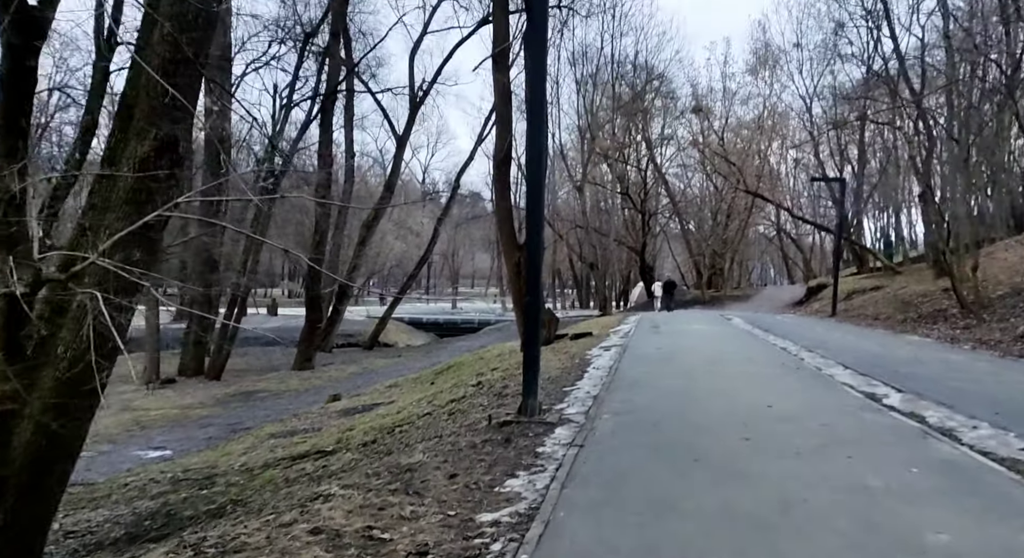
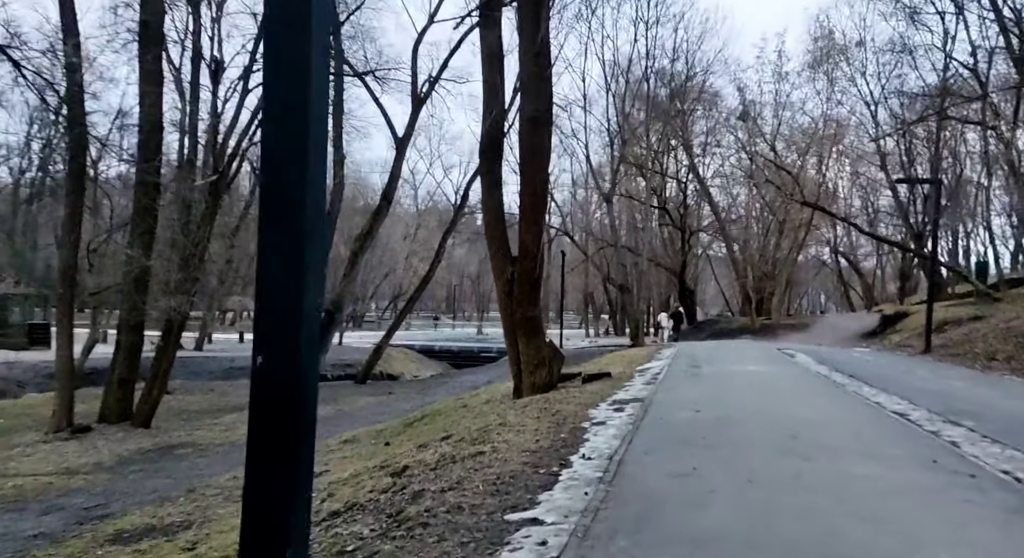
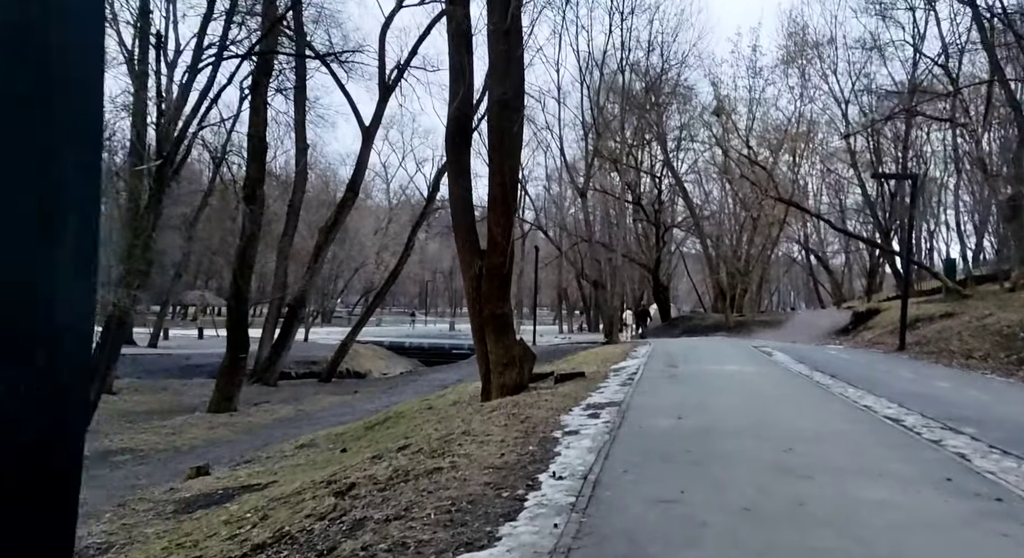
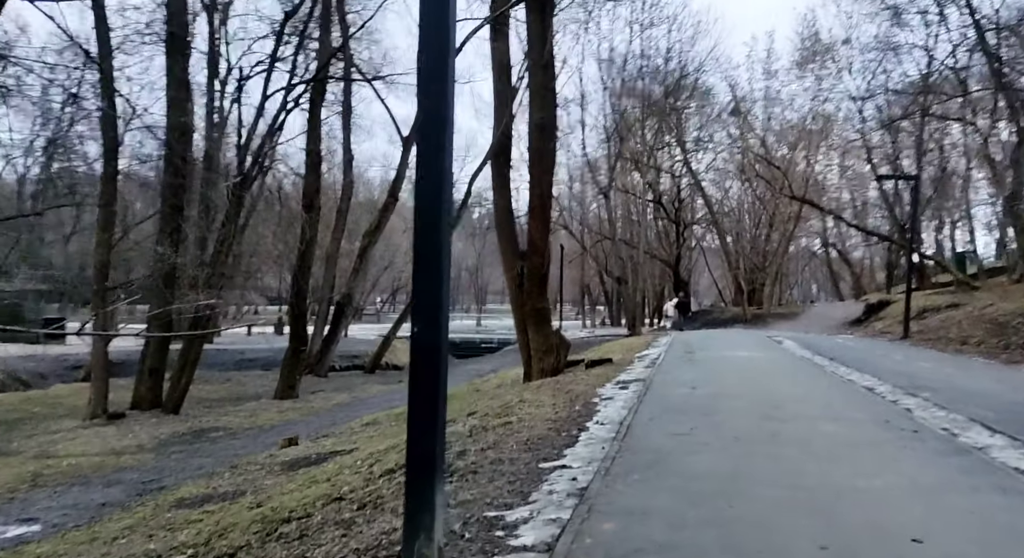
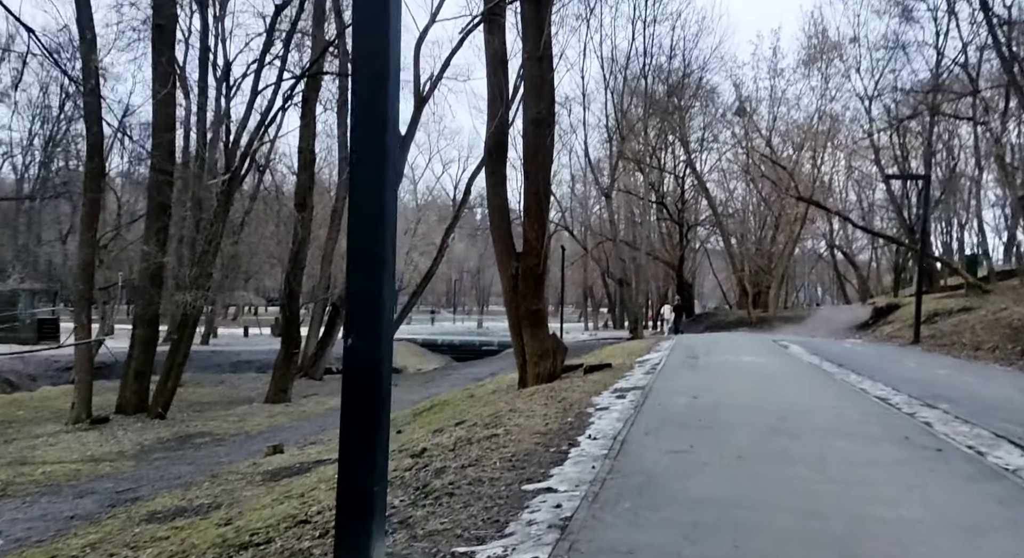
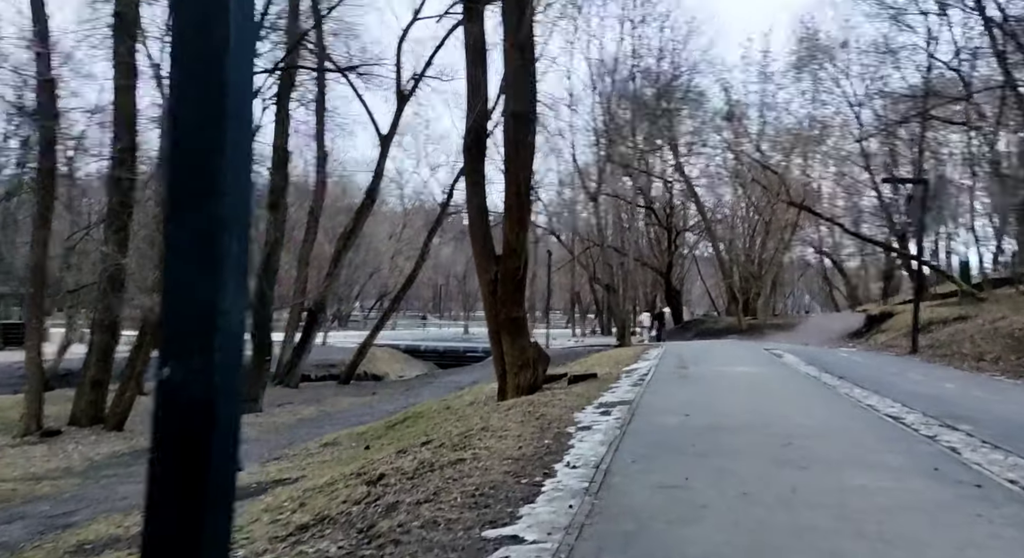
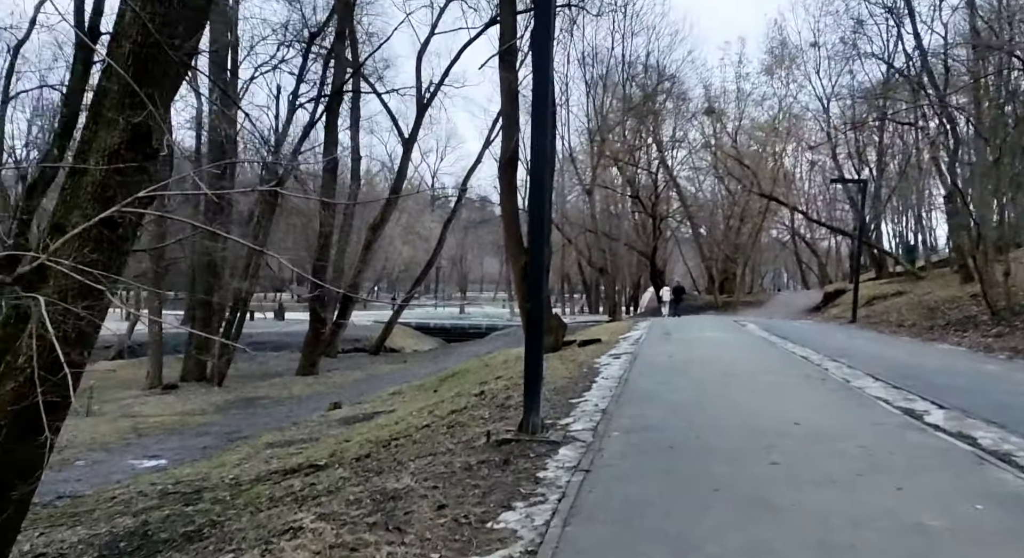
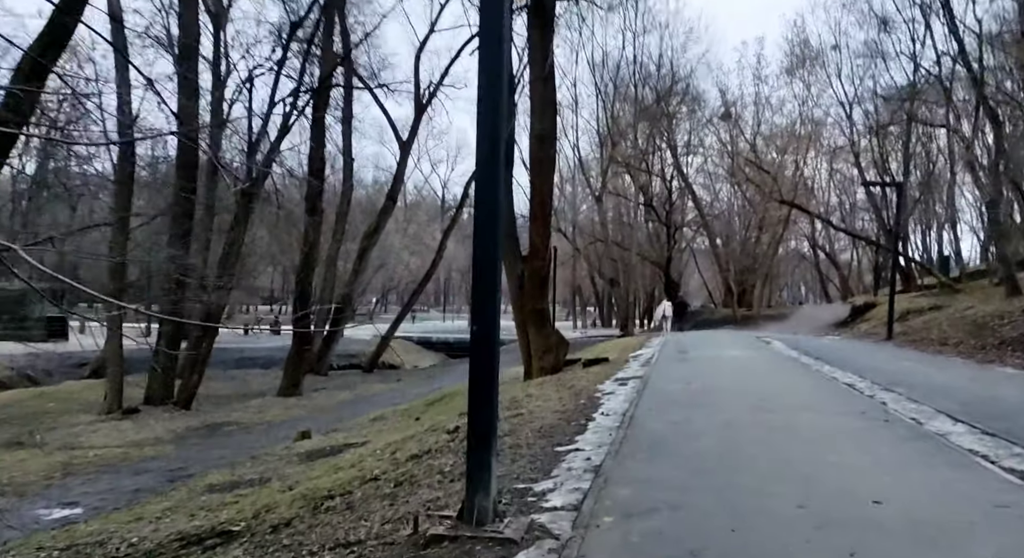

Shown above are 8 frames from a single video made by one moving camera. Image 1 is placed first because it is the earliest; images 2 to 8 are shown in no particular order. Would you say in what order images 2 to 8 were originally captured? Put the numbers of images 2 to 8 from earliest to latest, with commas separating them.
7, 8, 4, 5, 2, 6, 3
